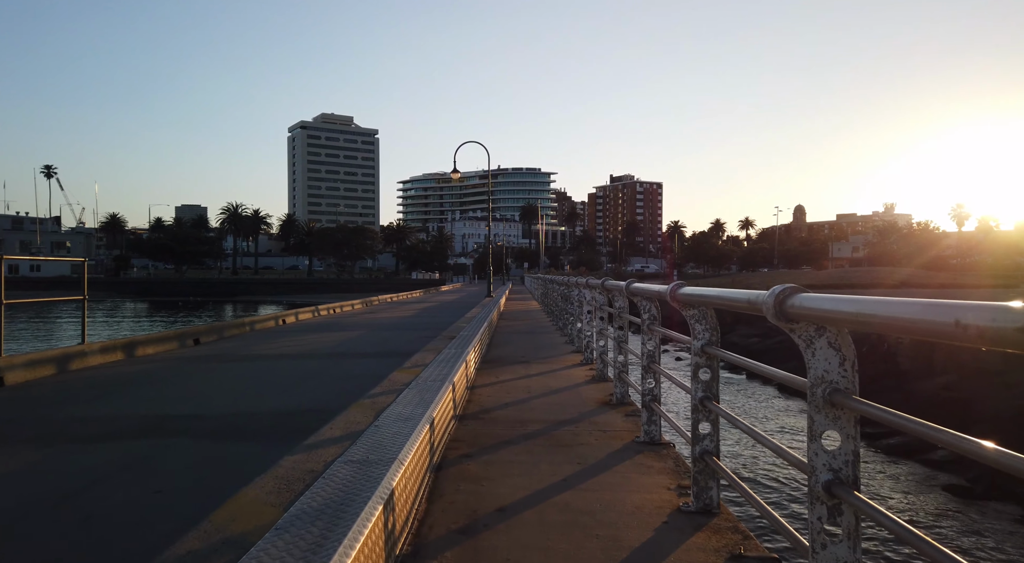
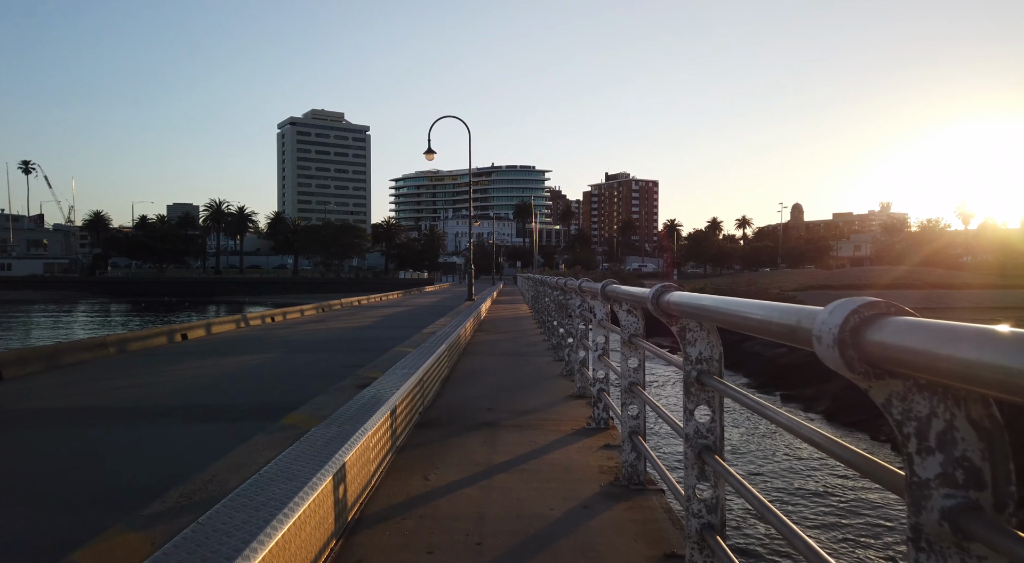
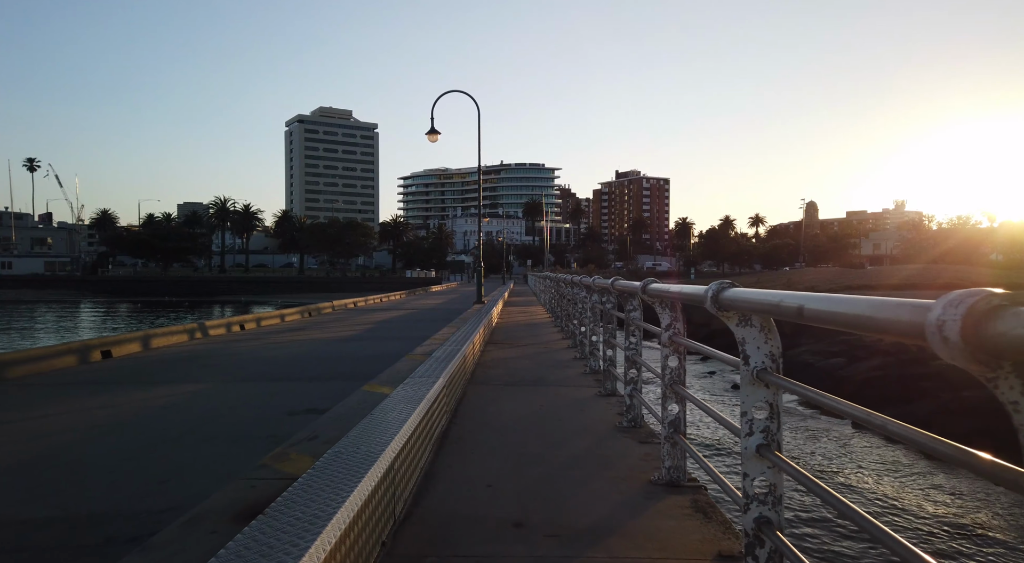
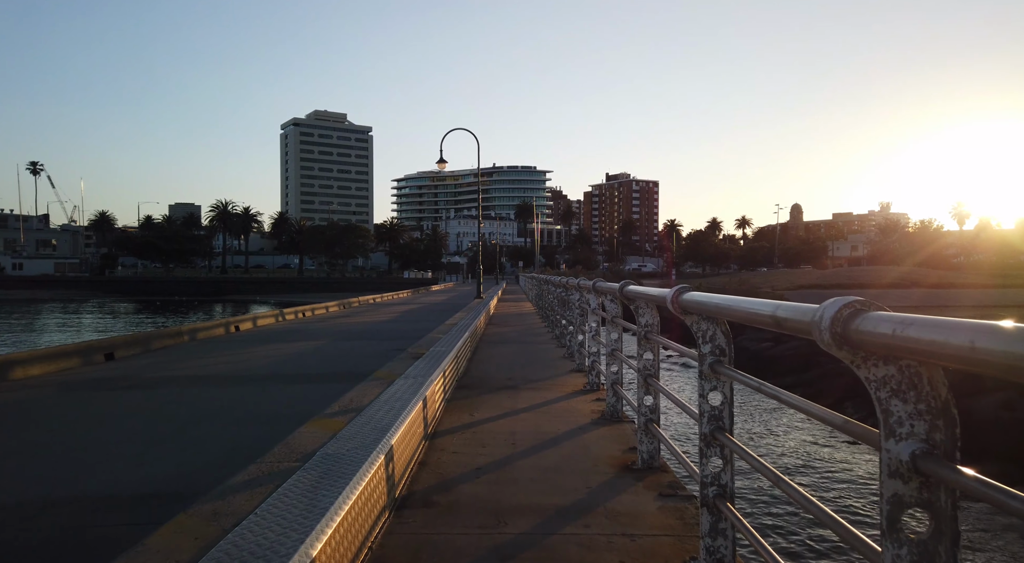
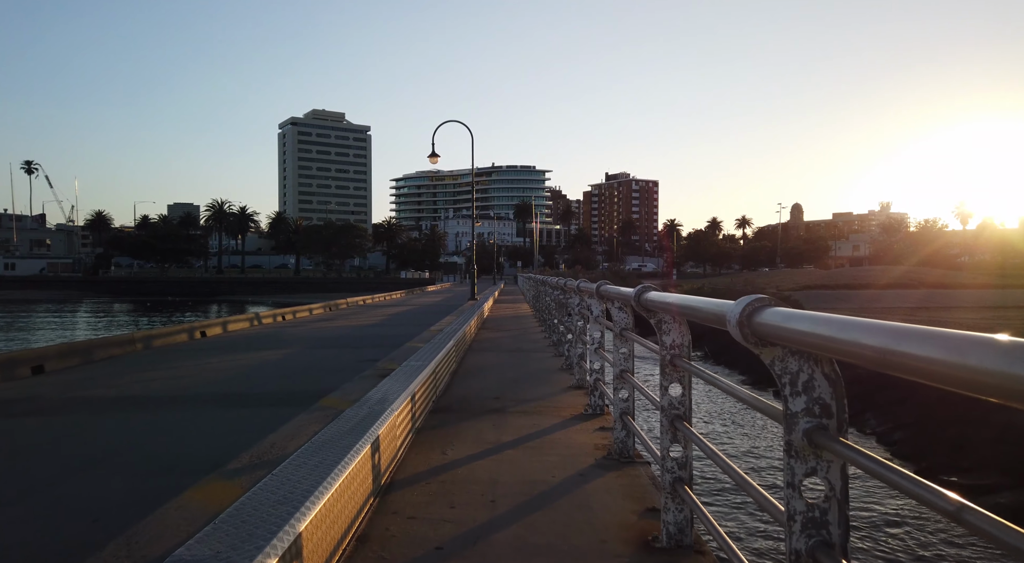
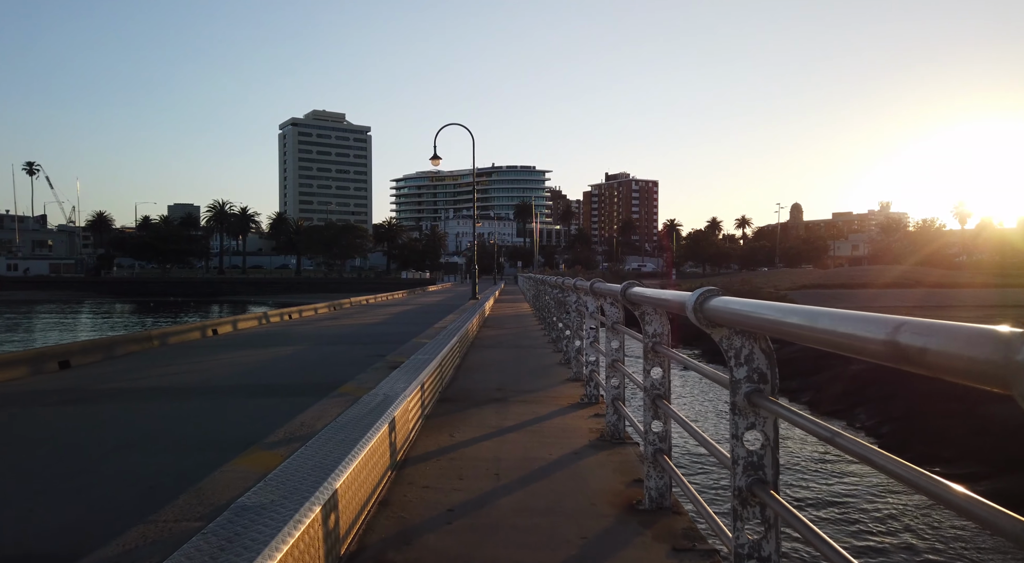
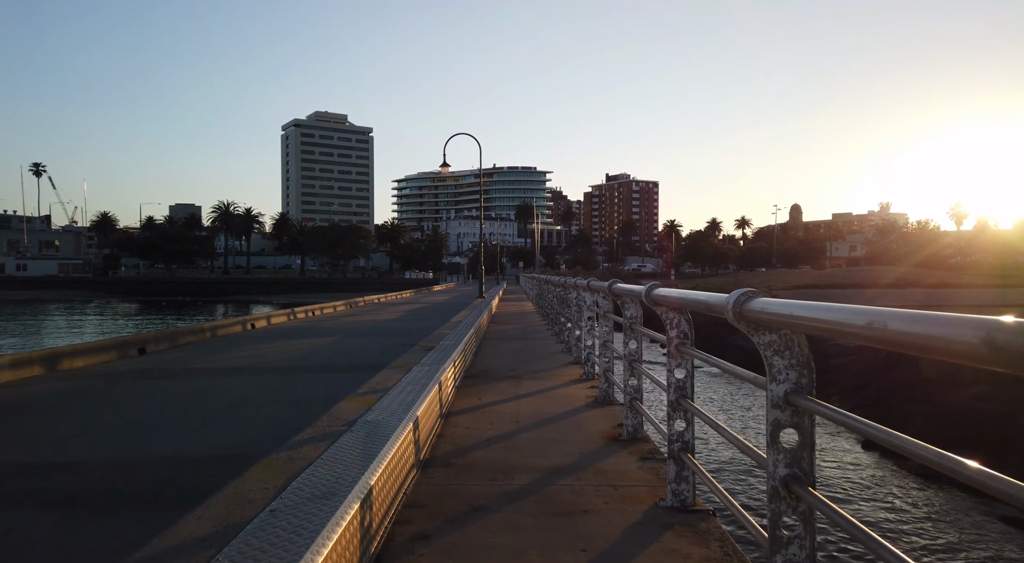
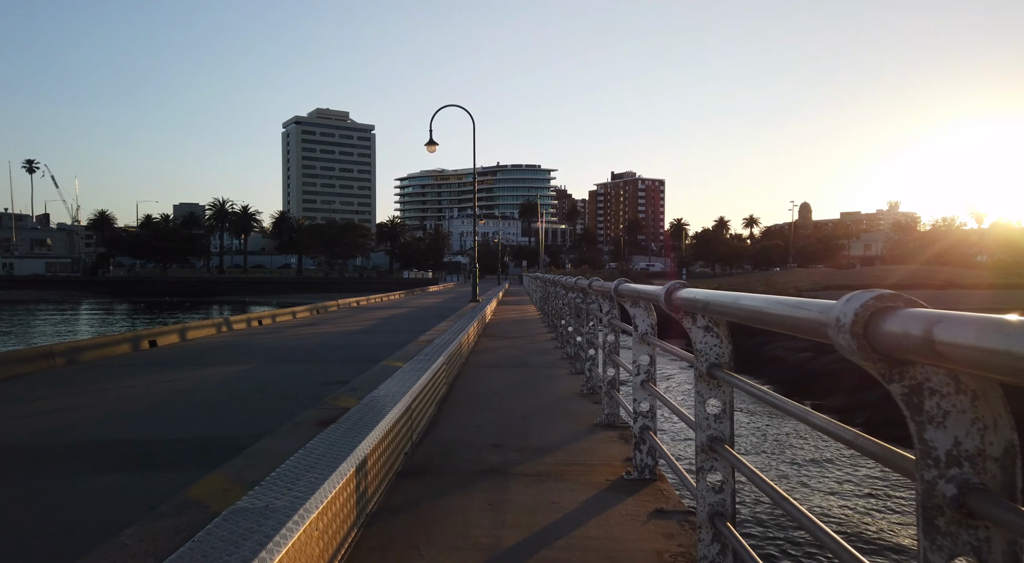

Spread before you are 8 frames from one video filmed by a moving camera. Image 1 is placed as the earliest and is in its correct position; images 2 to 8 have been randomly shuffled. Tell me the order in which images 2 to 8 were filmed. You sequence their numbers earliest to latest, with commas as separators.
7, 4, 6, 5, 2, 8, 3
